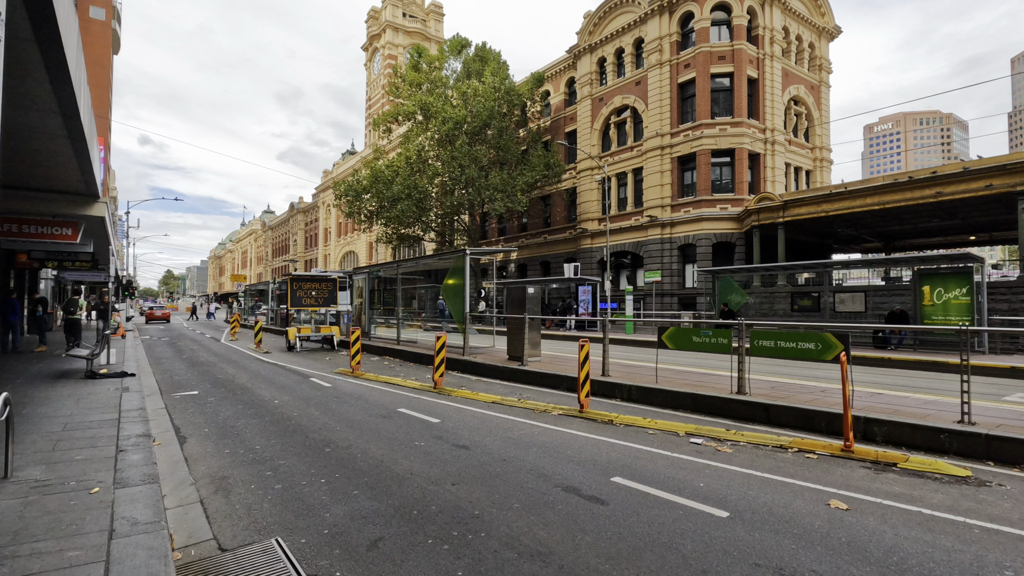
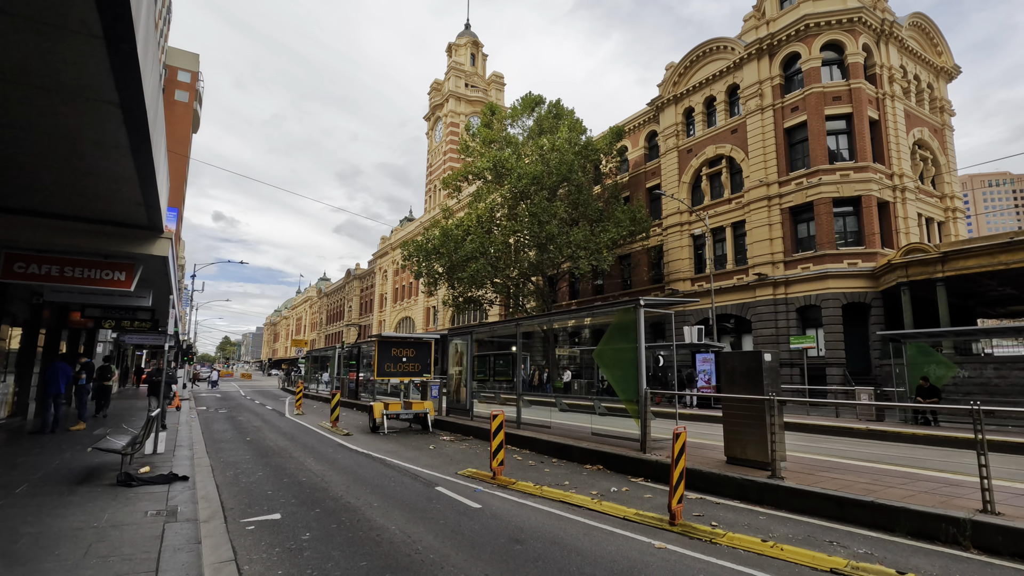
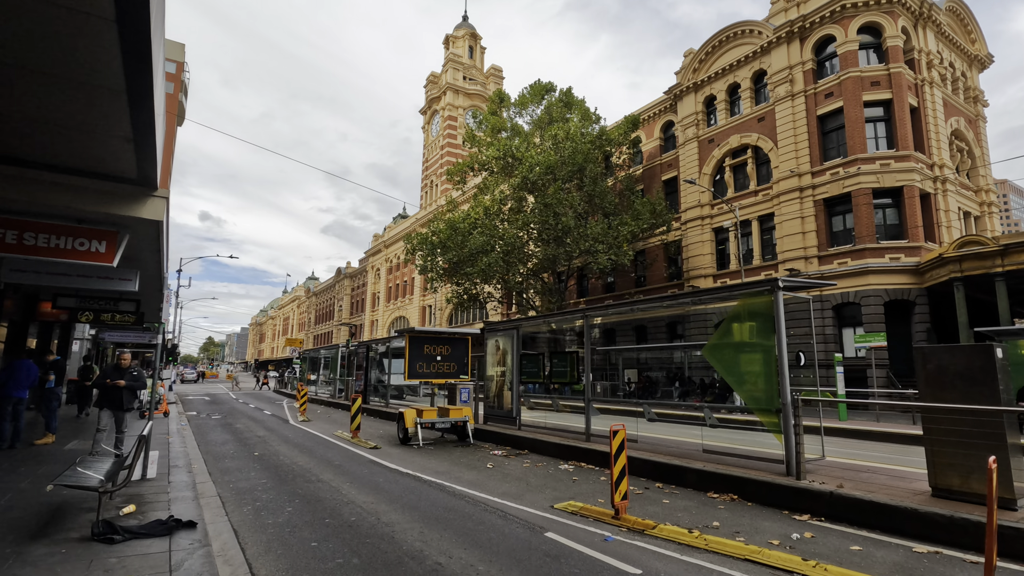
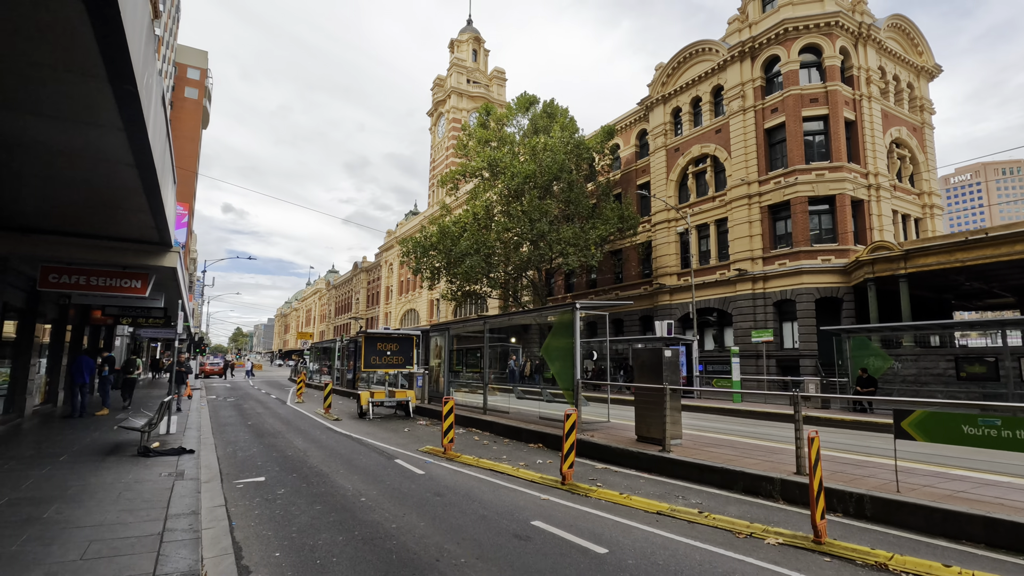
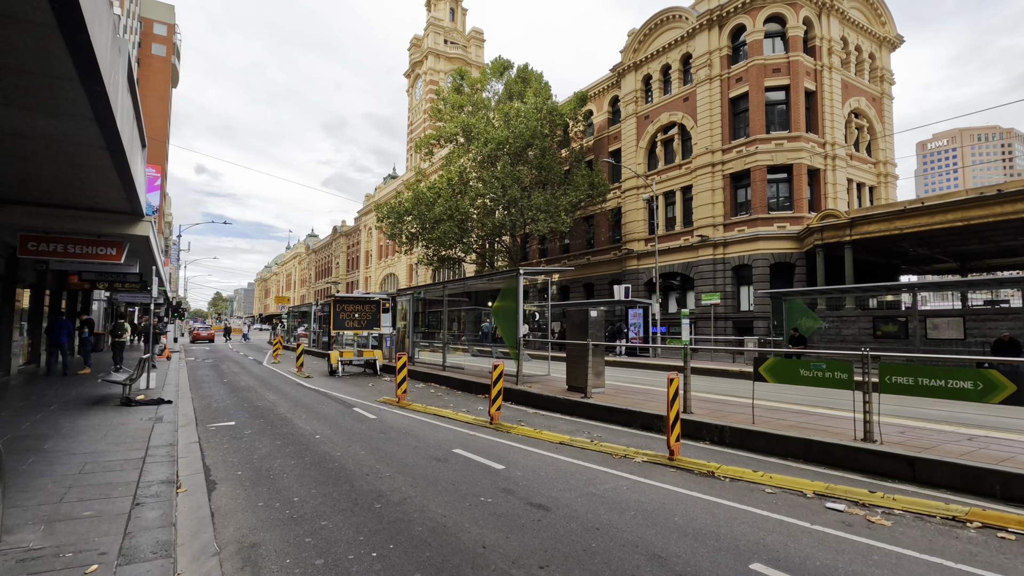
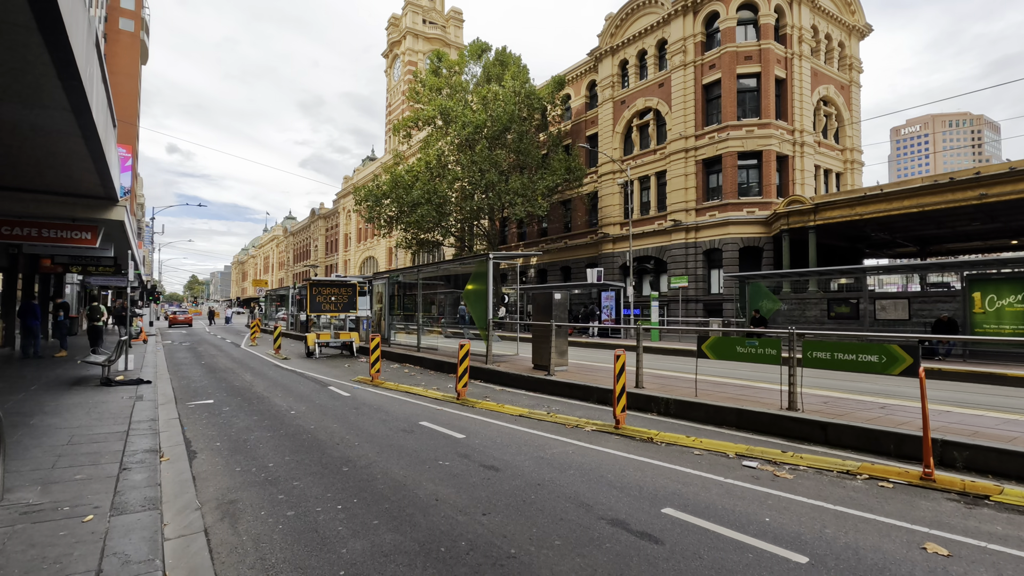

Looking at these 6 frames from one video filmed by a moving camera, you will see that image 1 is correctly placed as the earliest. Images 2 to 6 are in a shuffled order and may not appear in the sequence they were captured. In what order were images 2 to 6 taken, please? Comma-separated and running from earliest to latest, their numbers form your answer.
6, 5, 4, 2, 3
